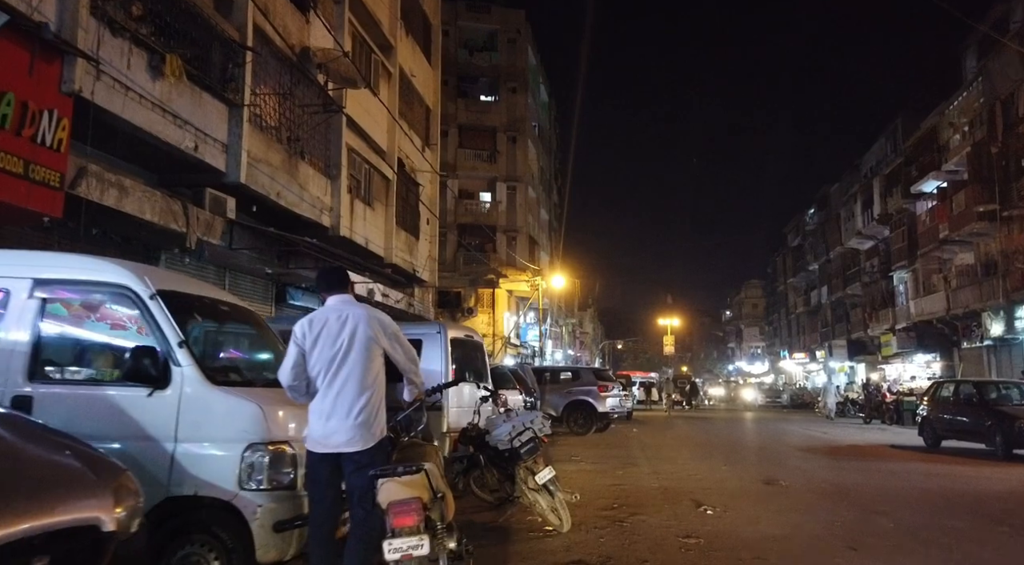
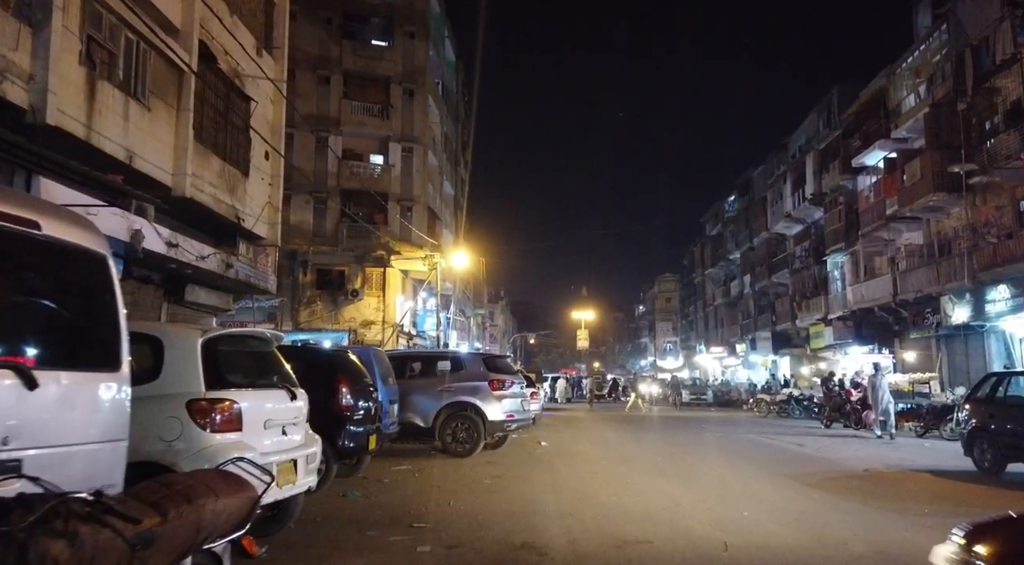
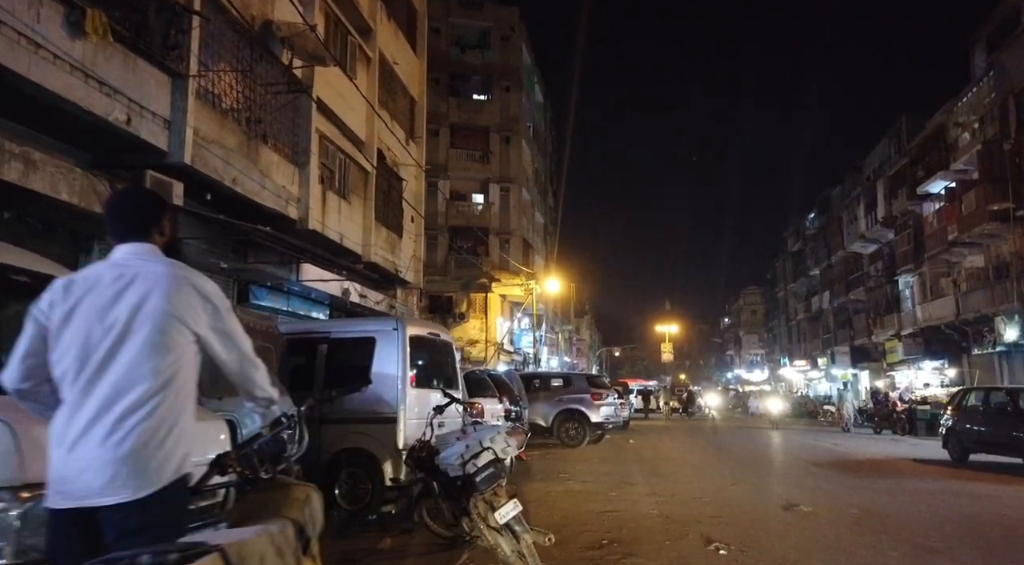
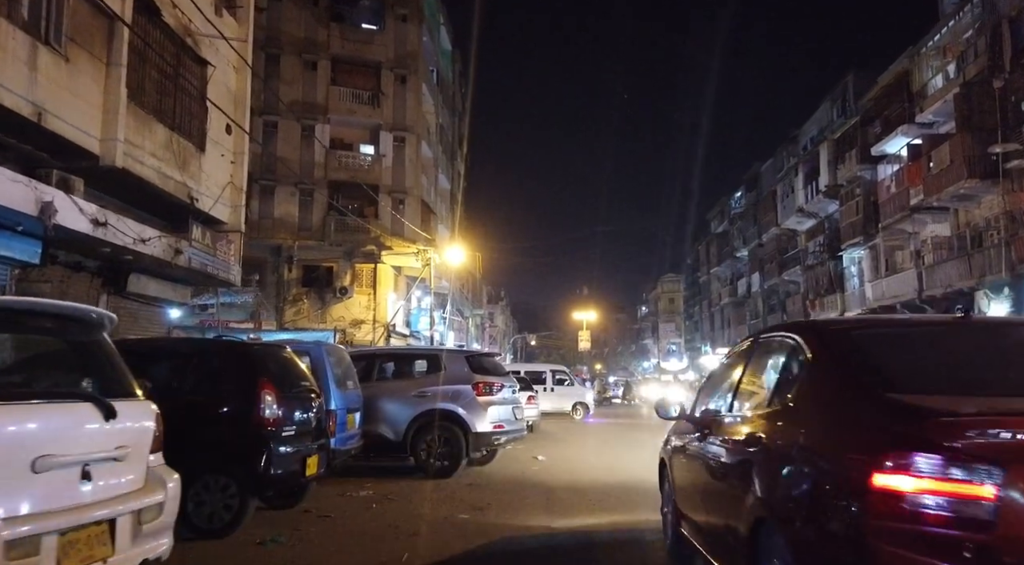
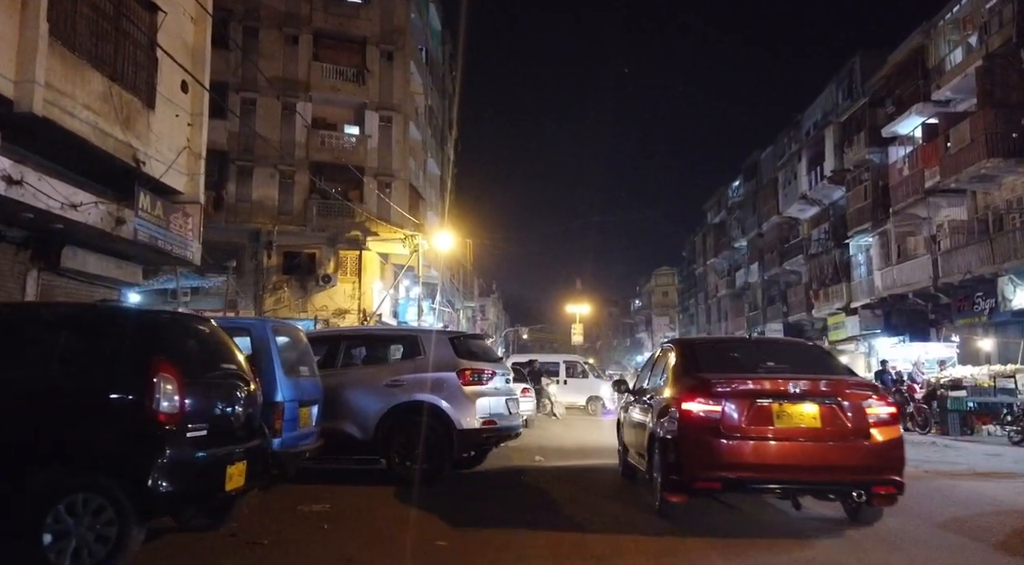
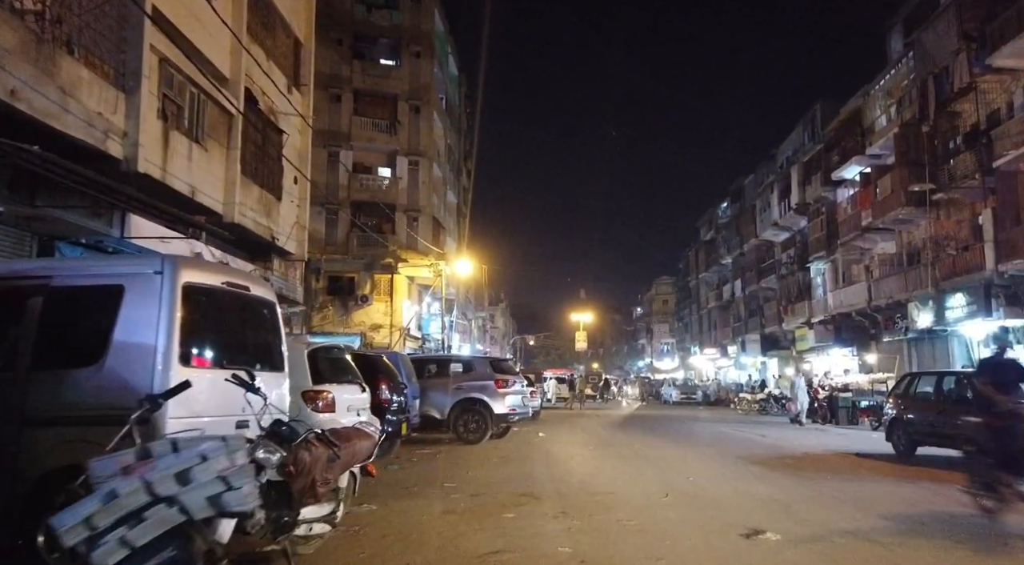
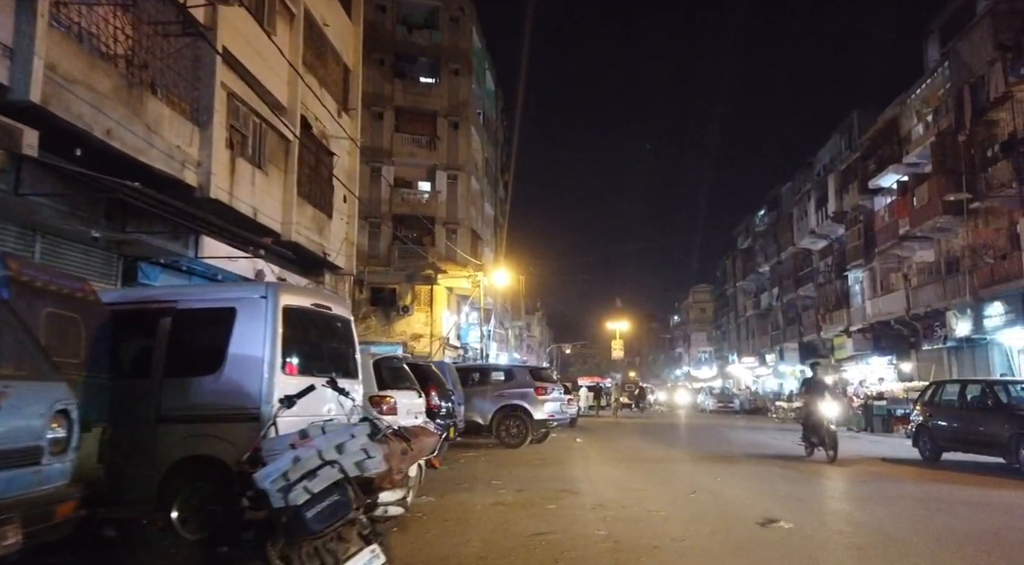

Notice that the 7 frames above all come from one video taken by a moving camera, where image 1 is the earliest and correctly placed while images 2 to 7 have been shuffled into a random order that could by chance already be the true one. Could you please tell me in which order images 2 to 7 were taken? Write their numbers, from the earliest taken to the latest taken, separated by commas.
3, 7, 6, 2, 4, 5
